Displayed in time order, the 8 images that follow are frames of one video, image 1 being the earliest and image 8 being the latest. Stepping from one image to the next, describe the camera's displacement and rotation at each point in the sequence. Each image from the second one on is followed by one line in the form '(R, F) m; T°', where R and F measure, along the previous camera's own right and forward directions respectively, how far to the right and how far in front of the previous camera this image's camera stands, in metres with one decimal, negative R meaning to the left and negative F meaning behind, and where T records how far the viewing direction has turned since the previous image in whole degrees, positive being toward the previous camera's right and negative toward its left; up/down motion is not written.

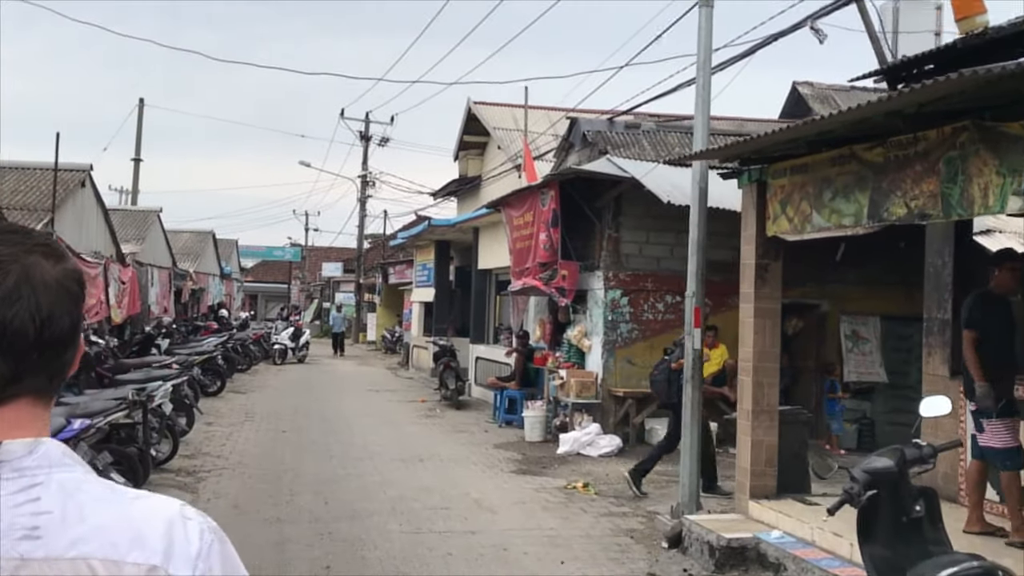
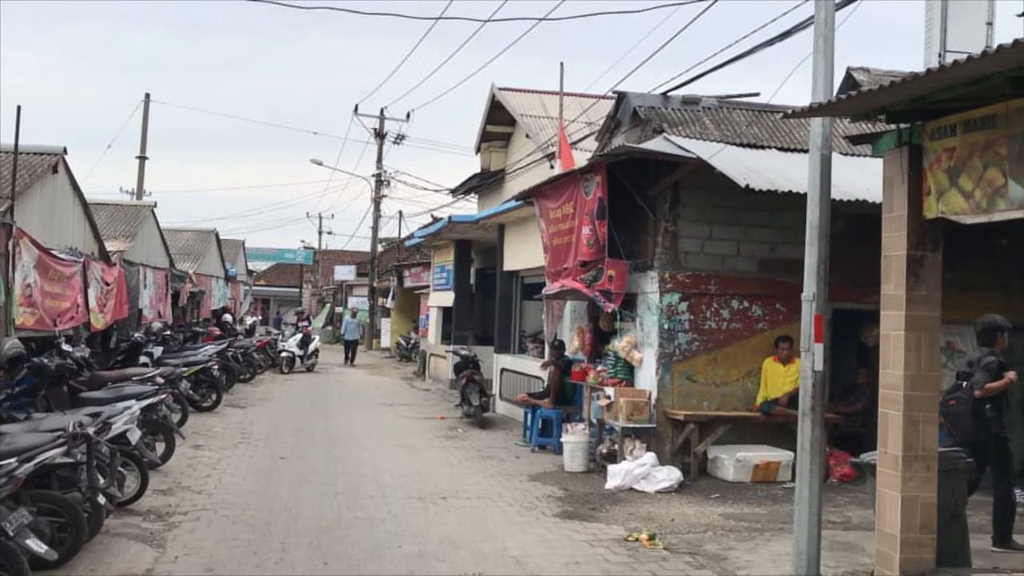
(-0.2, +1.6) m; -1°
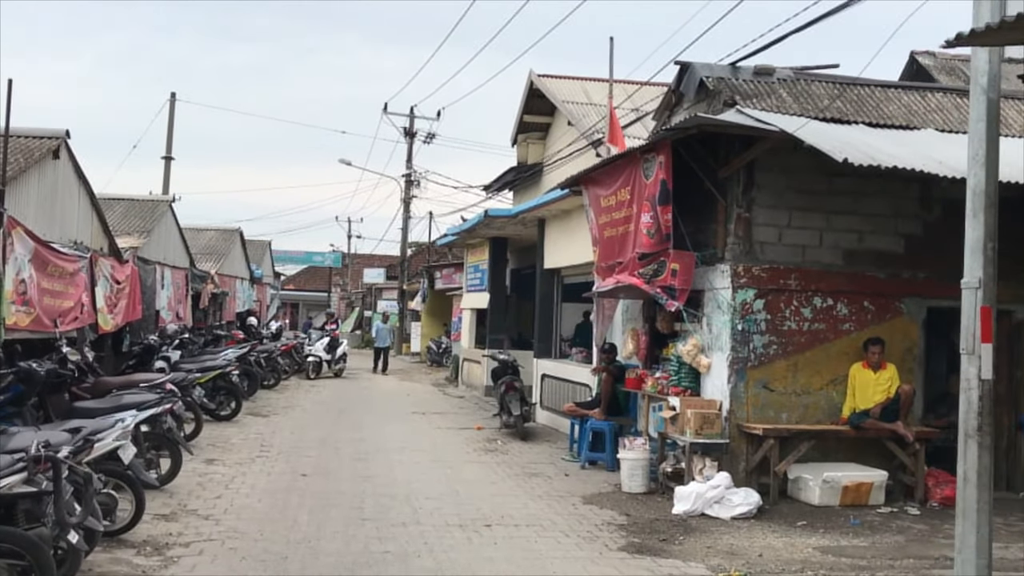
(-0.2, +1.1) m; -2°
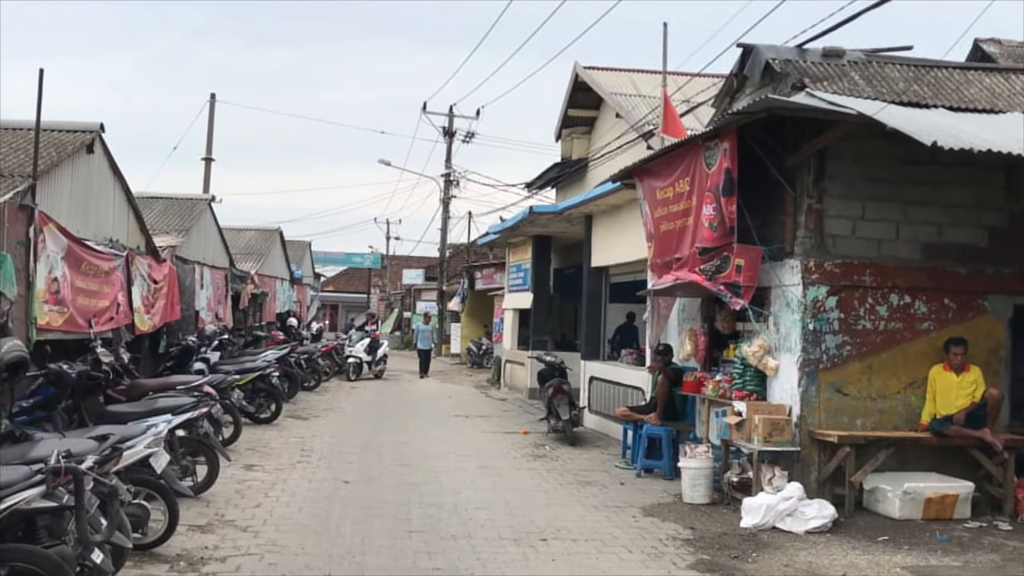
(-0.1, +0.5) m; -2°
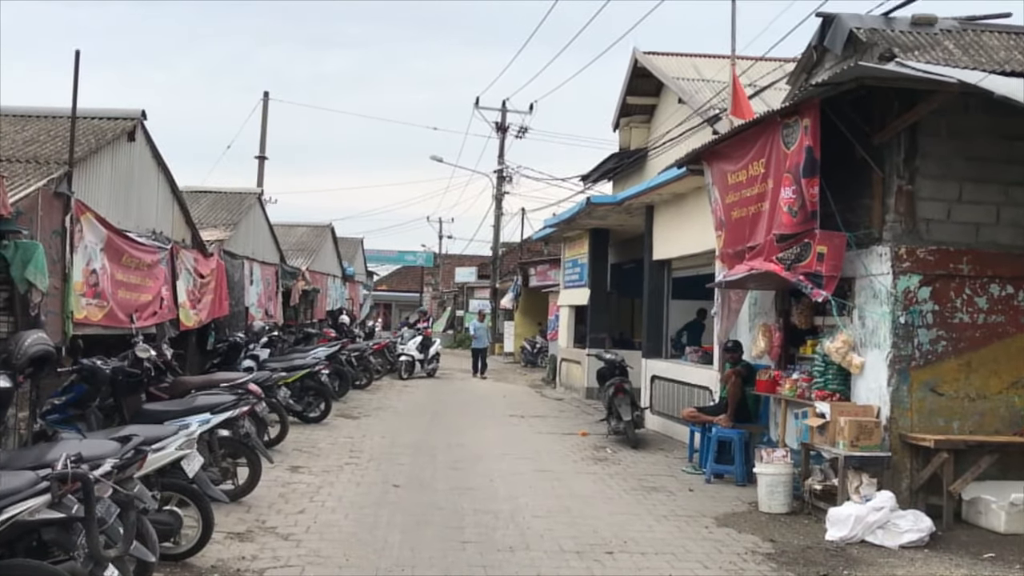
(-0.1, +0.5) m; -3°
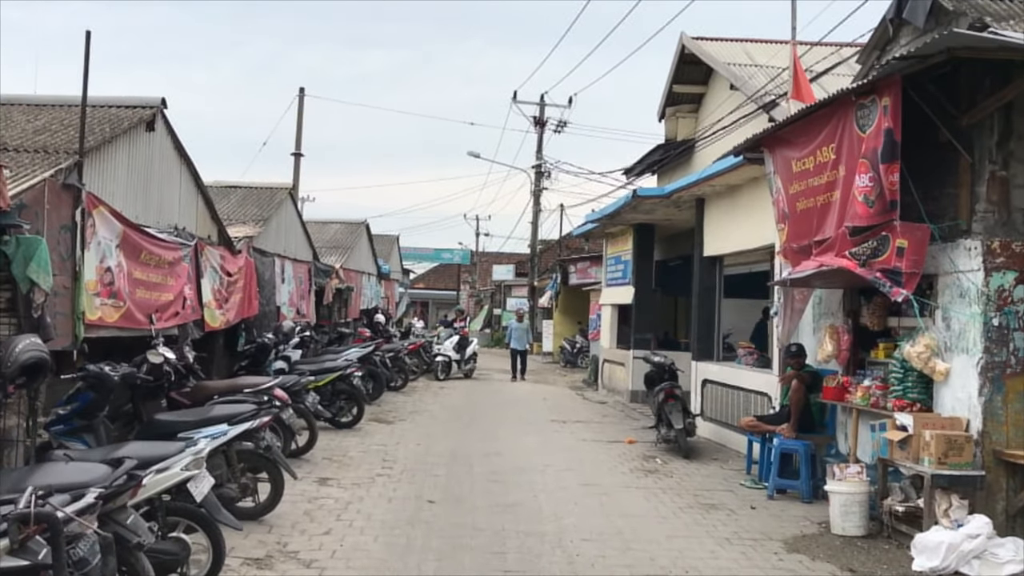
(-0.1, +0.6) m; -2°
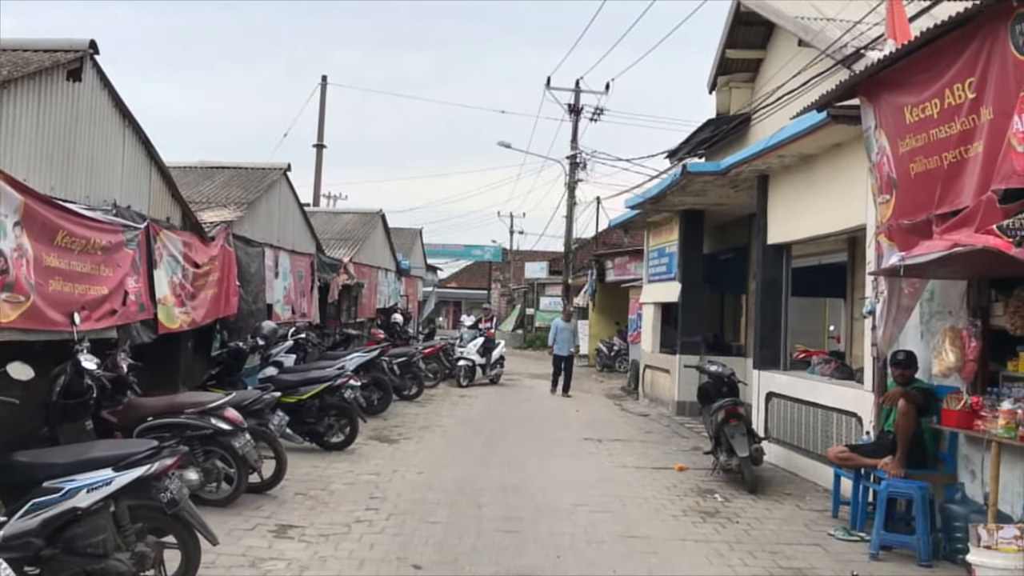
(+0.1, +1.8) m; -2°
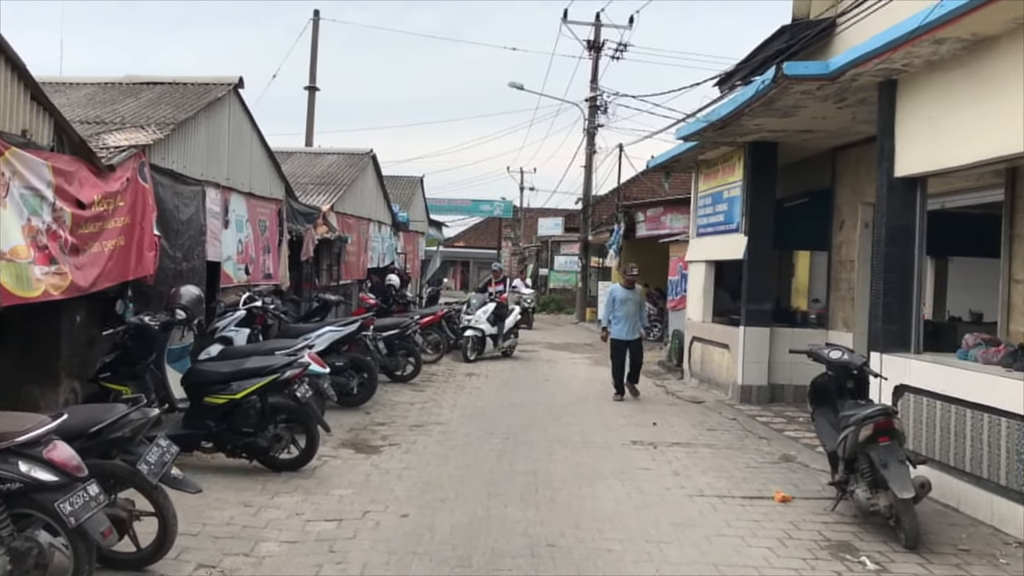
(-0.1, +2.7) m; 0°
